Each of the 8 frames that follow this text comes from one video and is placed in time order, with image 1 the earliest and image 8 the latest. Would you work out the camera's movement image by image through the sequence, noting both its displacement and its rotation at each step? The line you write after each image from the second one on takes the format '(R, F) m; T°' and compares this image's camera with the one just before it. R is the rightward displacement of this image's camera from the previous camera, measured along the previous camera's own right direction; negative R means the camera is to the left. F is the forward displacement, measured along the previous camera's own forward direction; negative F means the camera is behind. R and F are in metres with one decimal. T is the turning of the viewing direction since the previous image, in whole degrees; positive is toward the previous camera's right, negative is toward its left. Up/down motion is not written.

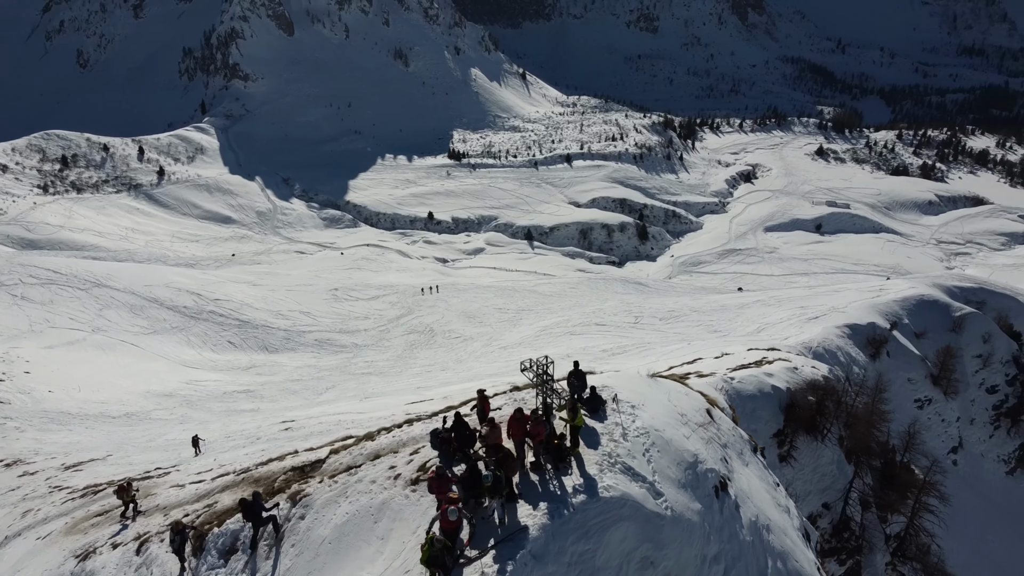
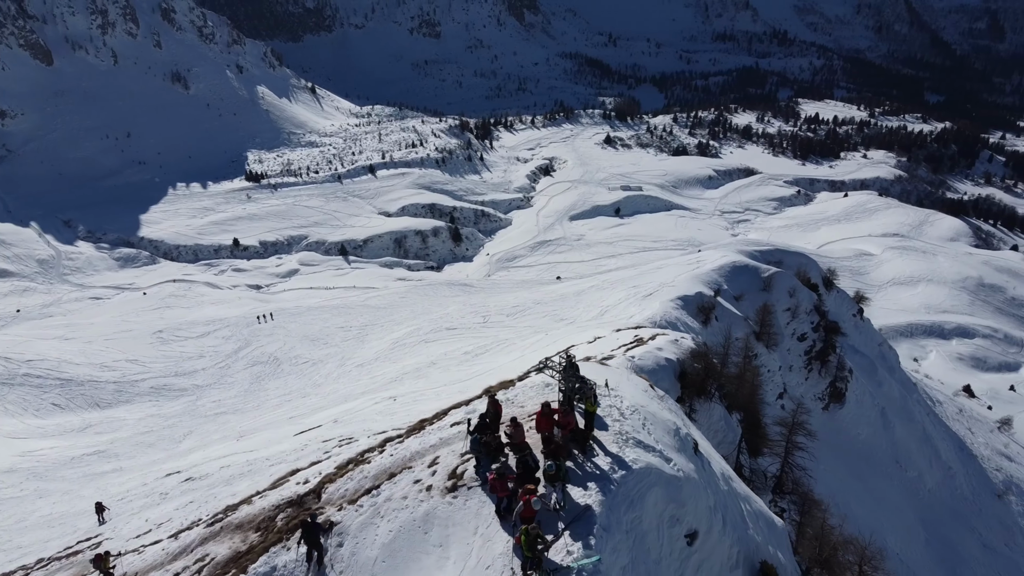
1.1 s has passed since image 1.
(-1.6, -0.4) m; +13°
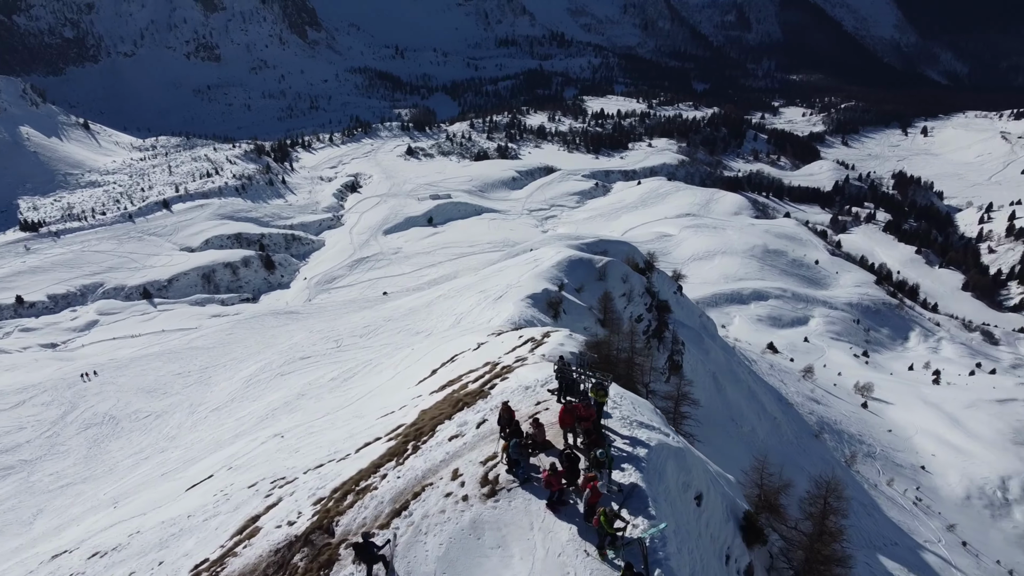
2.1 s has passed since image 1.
(-1.7, -0.4) m; +13°
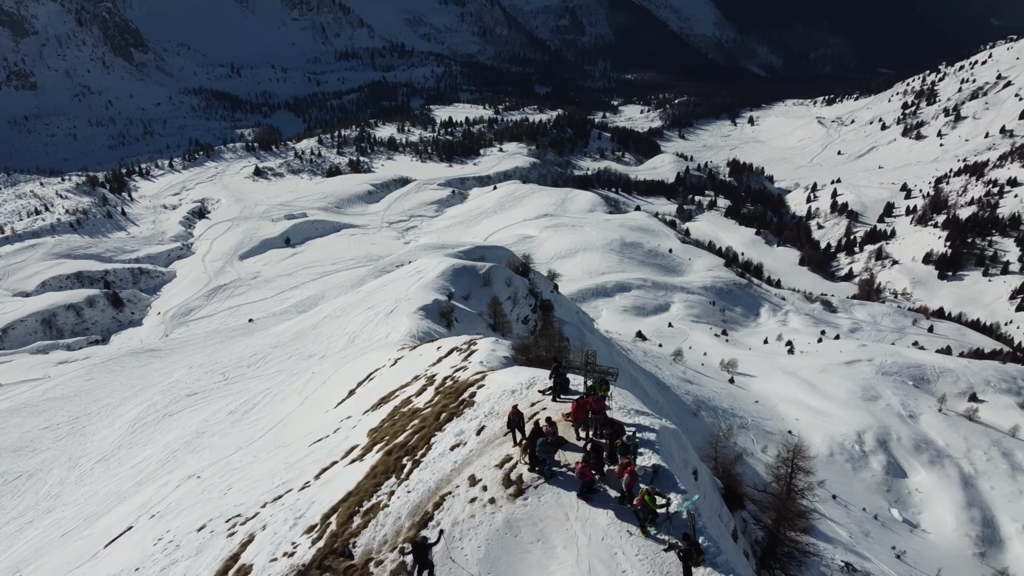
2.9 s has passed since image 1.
(-1.3, -0.3) m; +10°
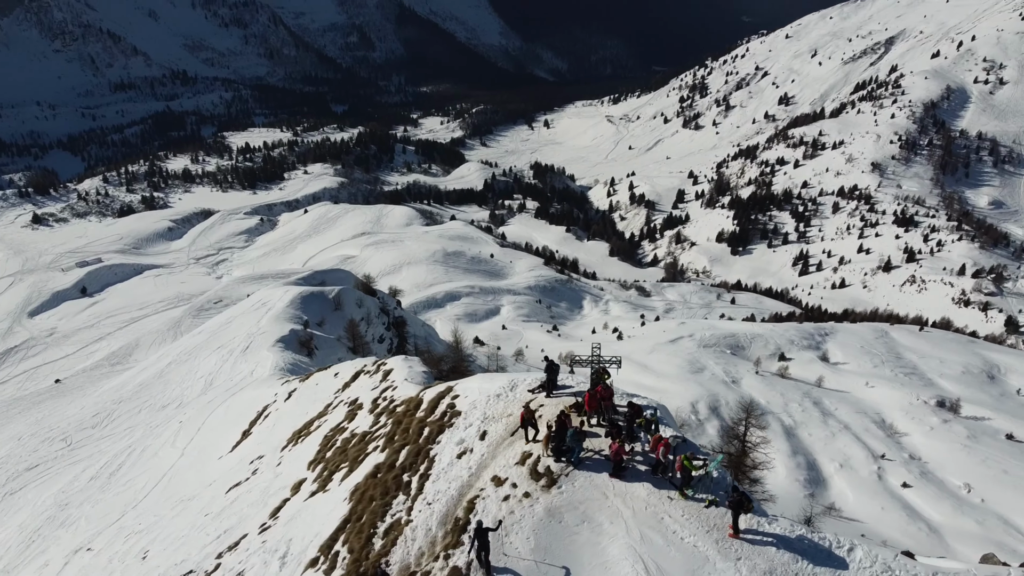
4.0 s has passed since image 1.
(-1.9, -0.4) m; +13°
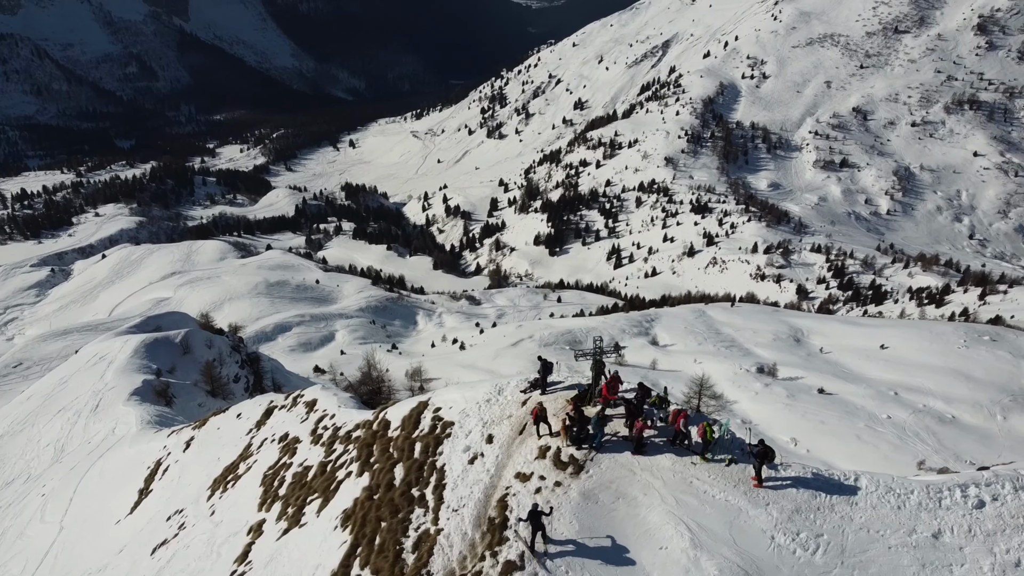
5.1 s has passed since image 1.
(-2.0, -0.4) m; +13°
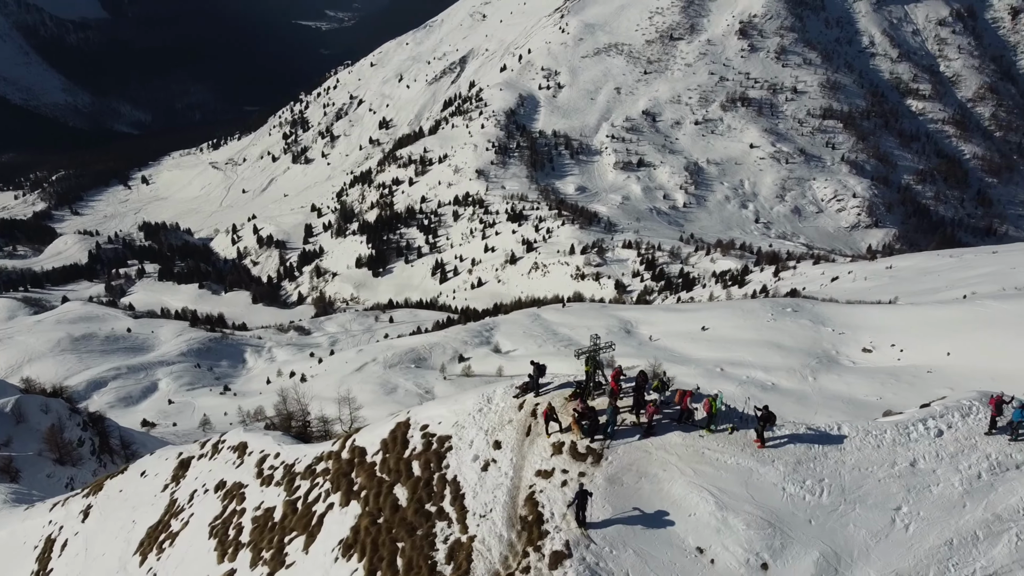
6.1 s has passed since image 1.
(-2.1, -0.3) m; +13°
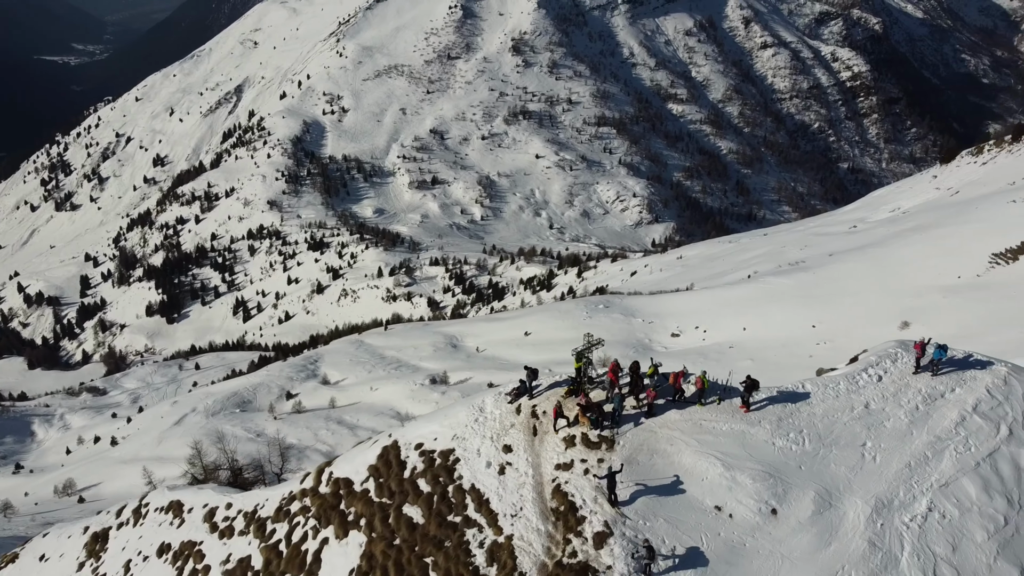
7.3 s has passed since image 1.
(-2.5, -0.4) m; +14°
